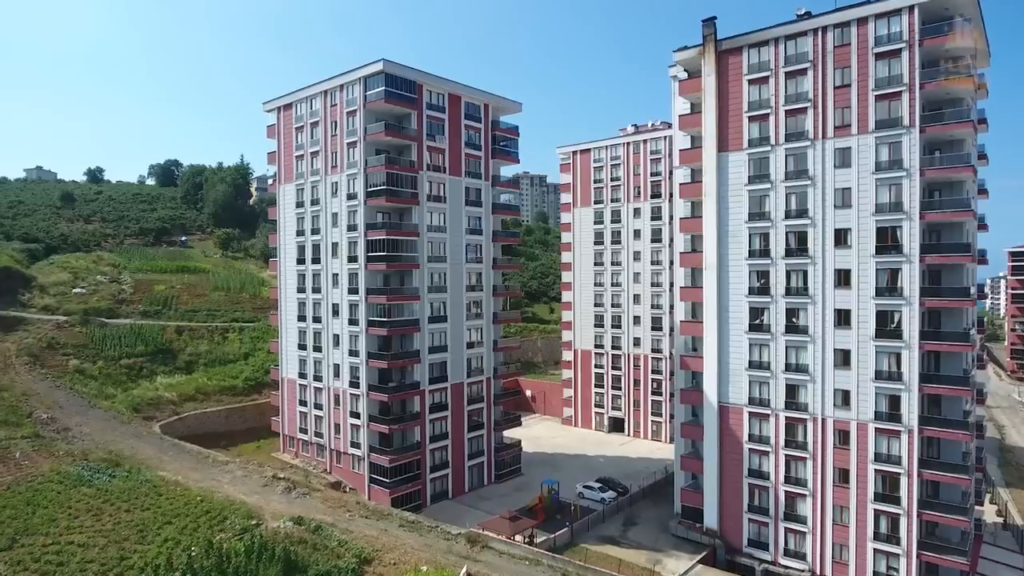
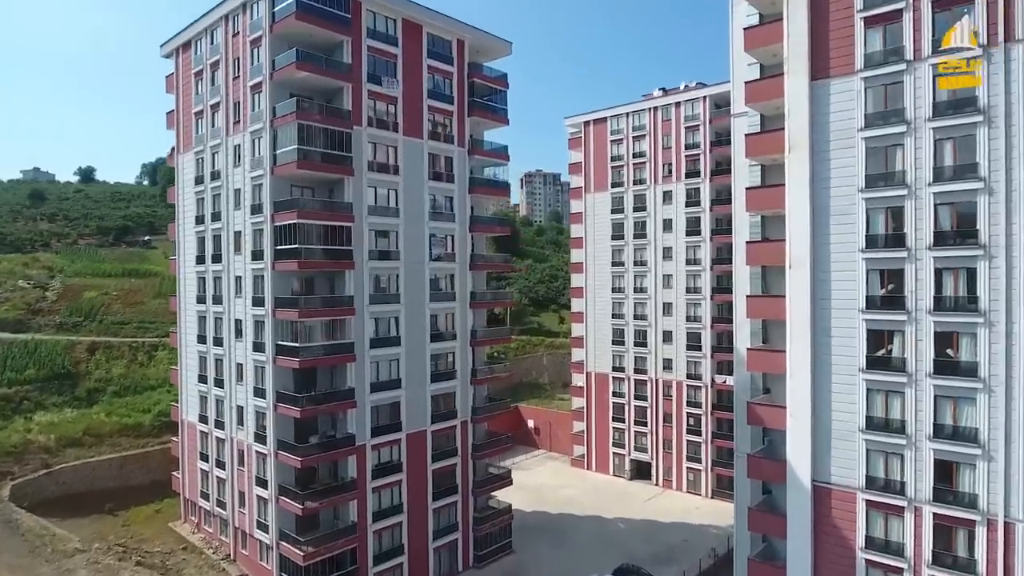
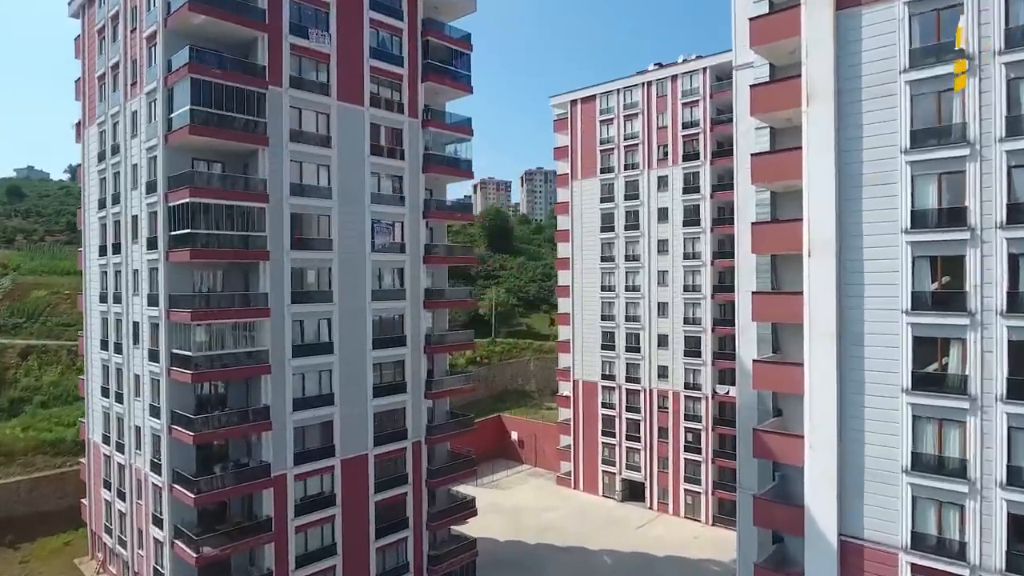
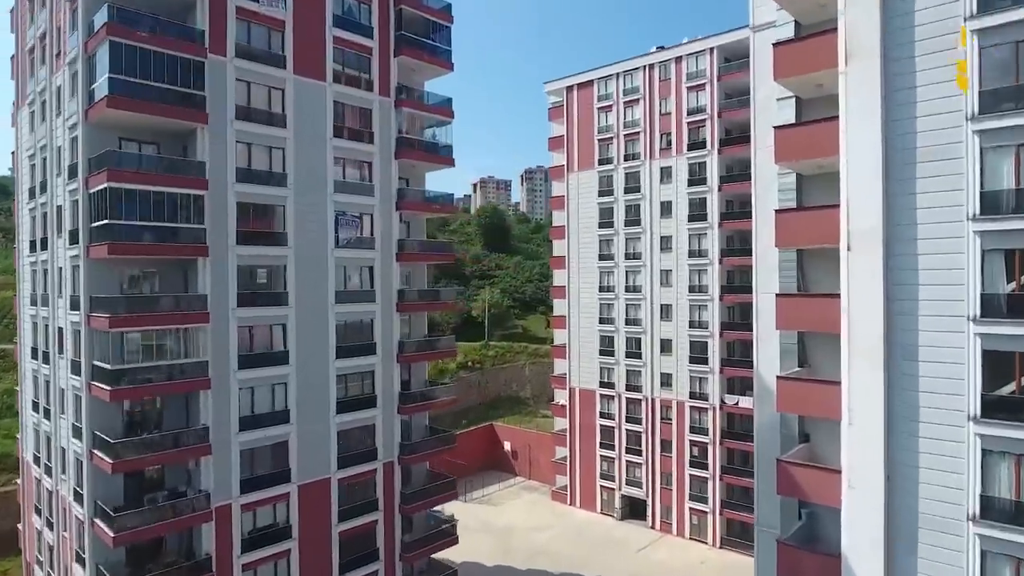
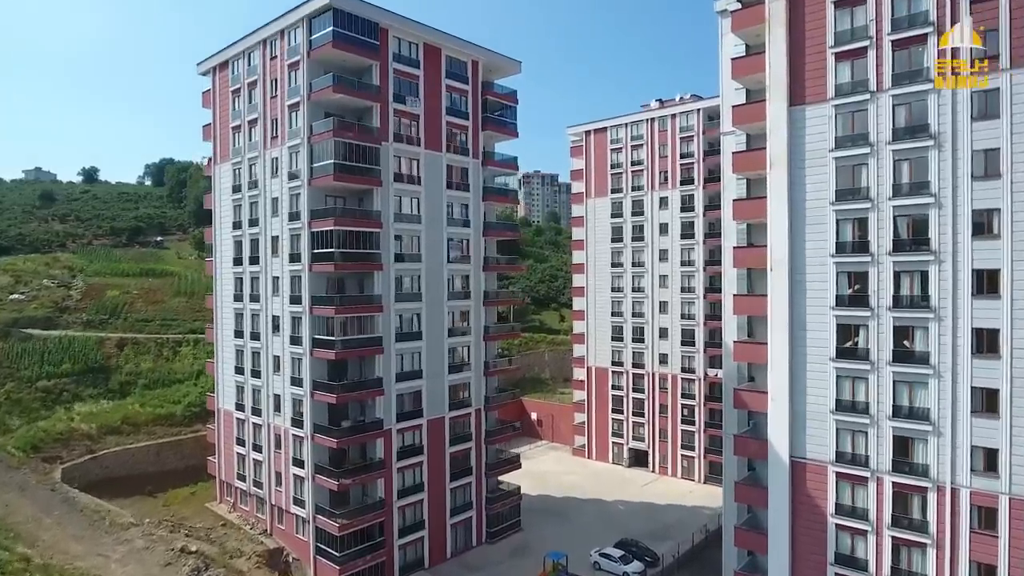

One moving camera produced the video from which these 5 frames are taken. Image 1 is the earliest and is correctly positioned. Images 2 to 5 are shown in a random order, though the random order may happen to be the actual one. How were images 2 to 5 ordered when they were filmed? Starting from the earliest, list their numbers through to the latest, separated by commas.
5, 2, 3, 4
